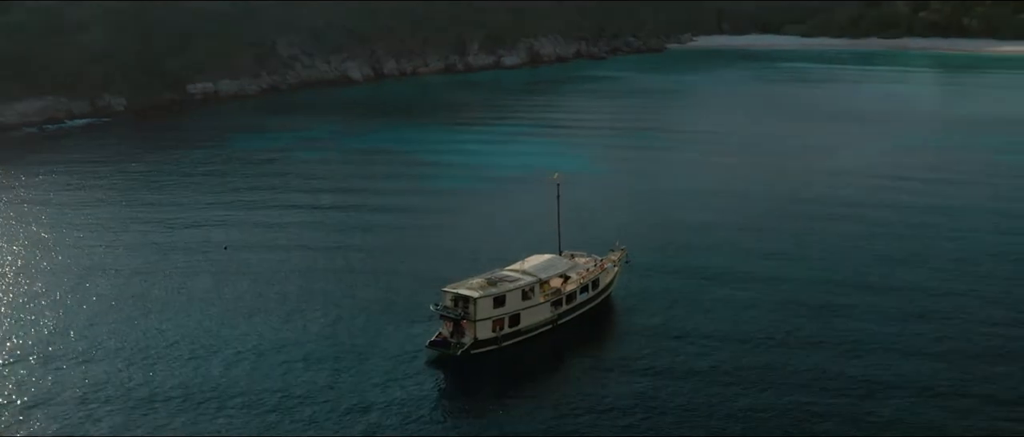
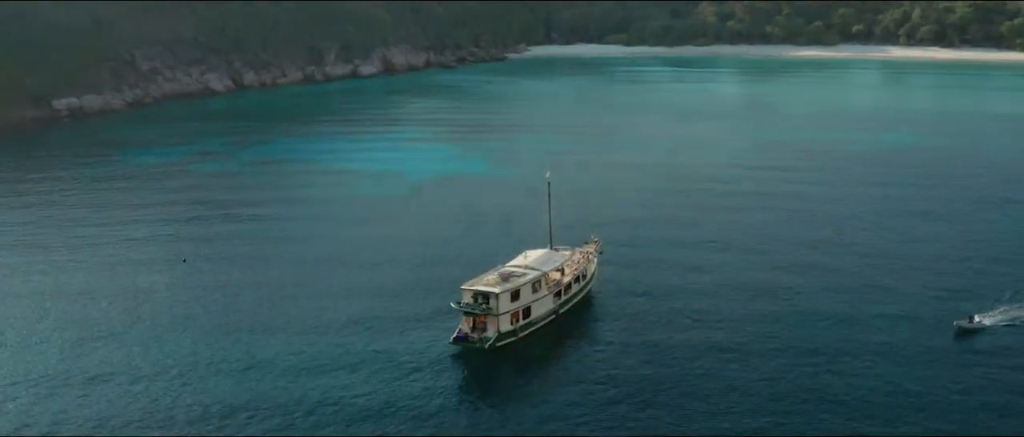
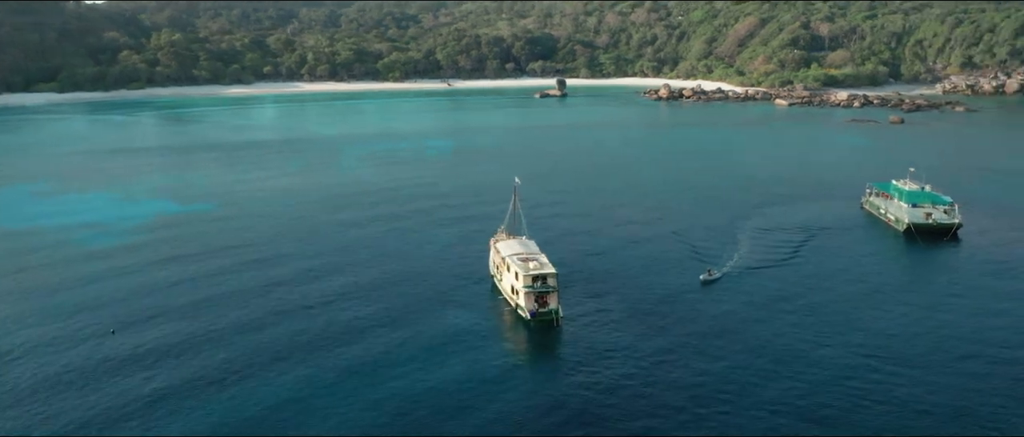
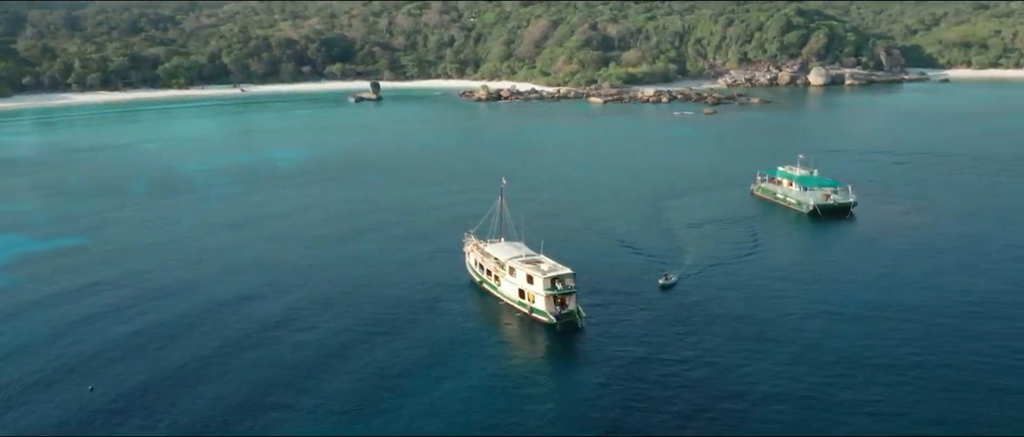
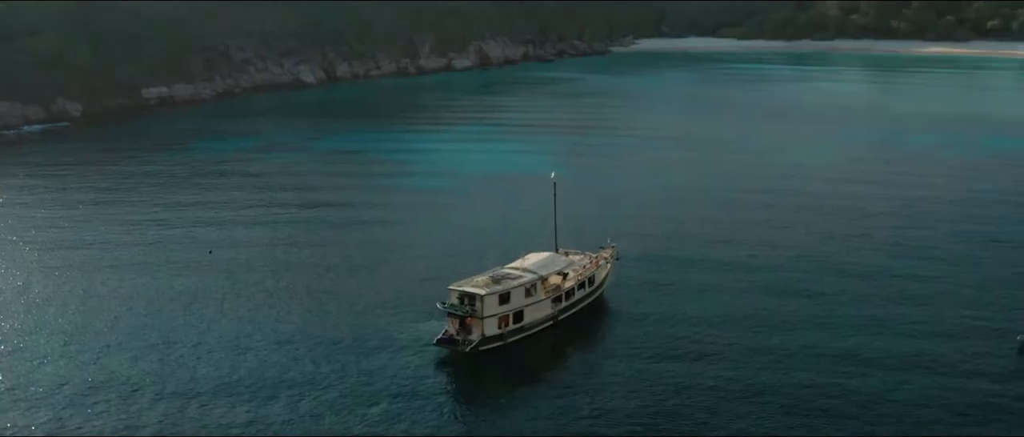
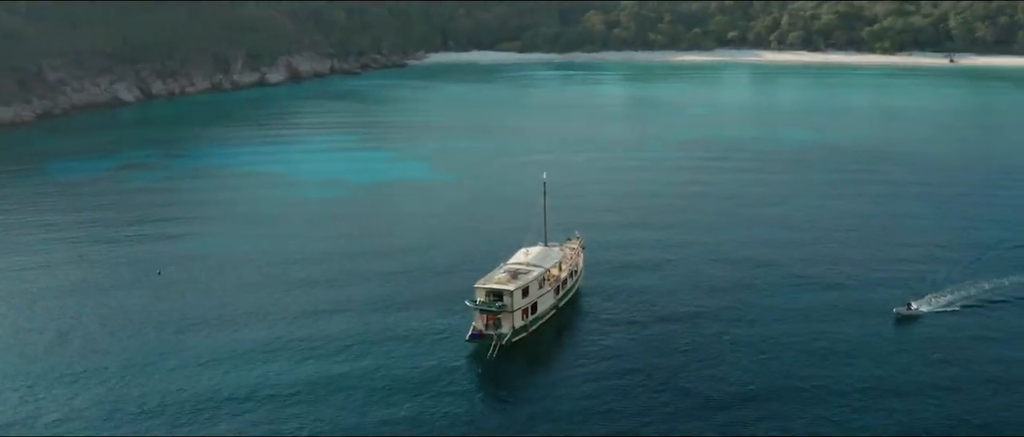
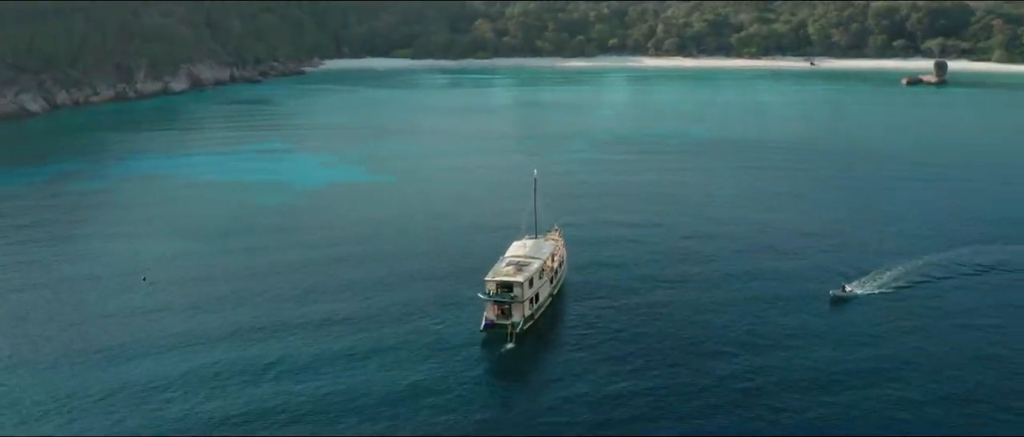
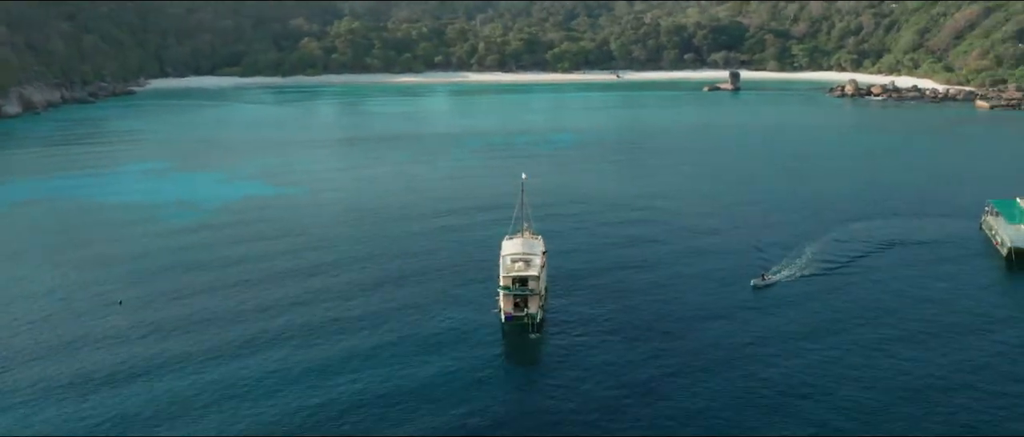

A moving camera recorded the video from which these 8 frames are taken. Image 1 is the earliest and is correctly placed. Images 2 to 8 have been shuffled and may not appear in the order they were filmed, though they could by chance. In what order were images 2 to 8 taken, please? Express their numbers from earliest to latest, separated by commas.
5, 2, 6, 7, 8, 3, 4
